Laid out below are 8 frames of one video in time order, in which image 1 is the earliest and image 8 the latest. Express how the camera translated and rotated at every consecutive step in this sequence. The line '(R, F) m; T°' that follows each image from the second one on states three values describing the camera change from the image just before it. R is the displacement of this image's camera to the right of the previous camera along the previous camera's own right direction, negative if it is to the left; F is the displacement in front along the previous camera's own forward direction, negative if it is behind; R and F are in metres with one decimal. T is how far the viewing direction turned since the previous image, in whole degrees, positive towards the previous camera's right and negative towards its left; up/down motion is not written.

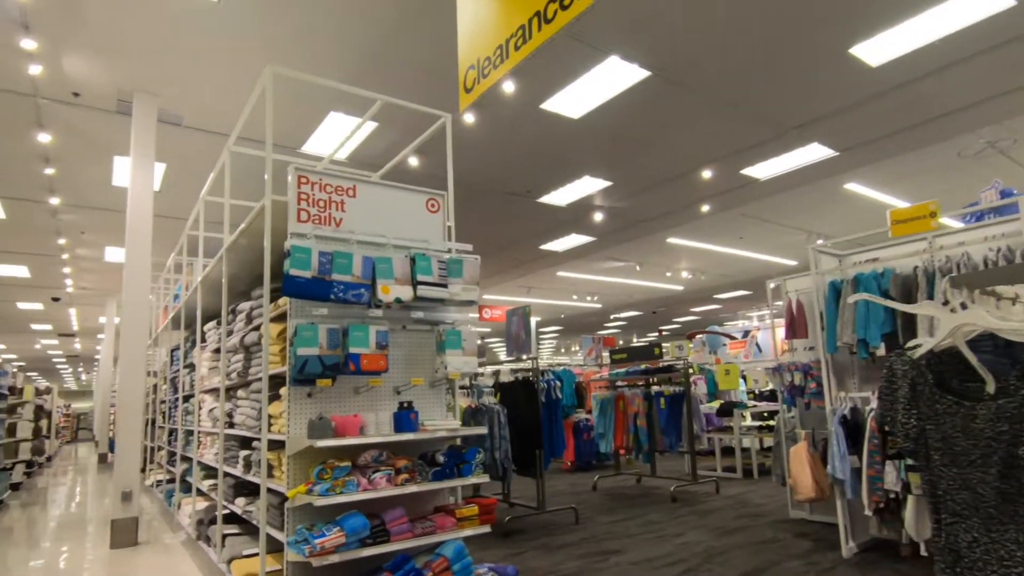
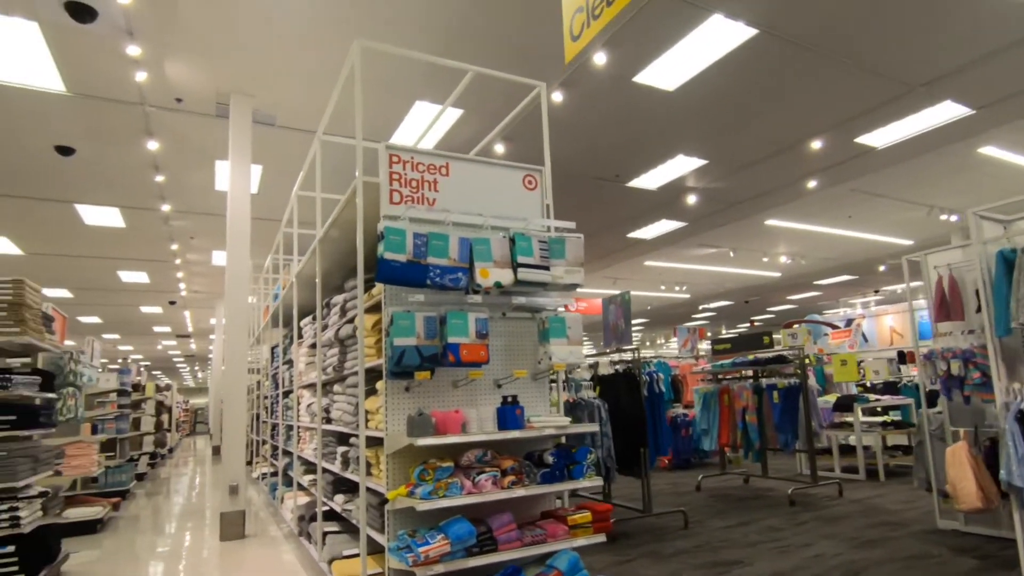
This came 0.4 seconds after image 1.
(-0.2, +0.3) m; -8°
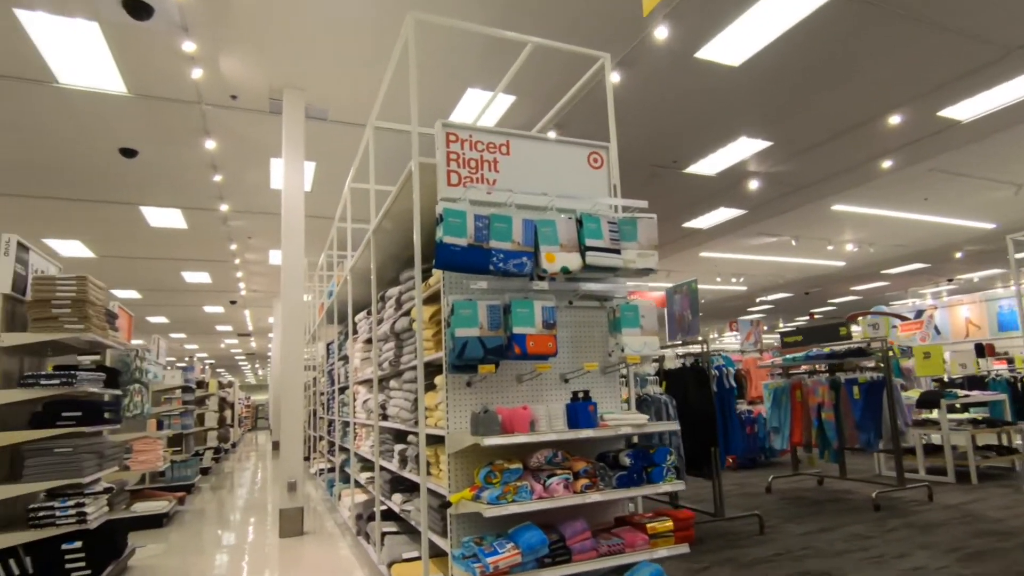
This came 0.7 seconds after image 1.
(-0.1, +0.2) m; -5°
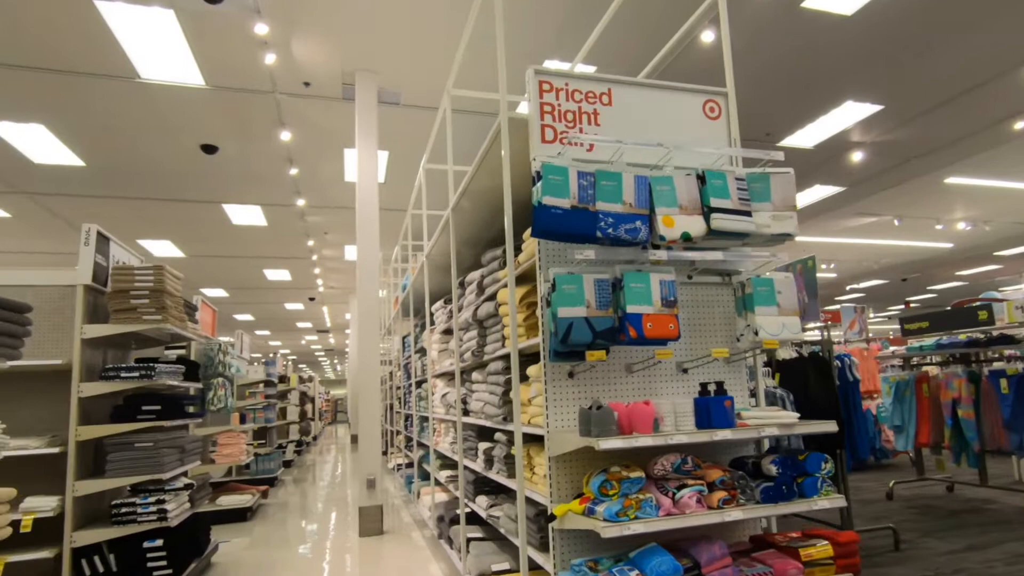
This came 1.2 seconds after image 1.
(-0.2, +0.4) m; -7°
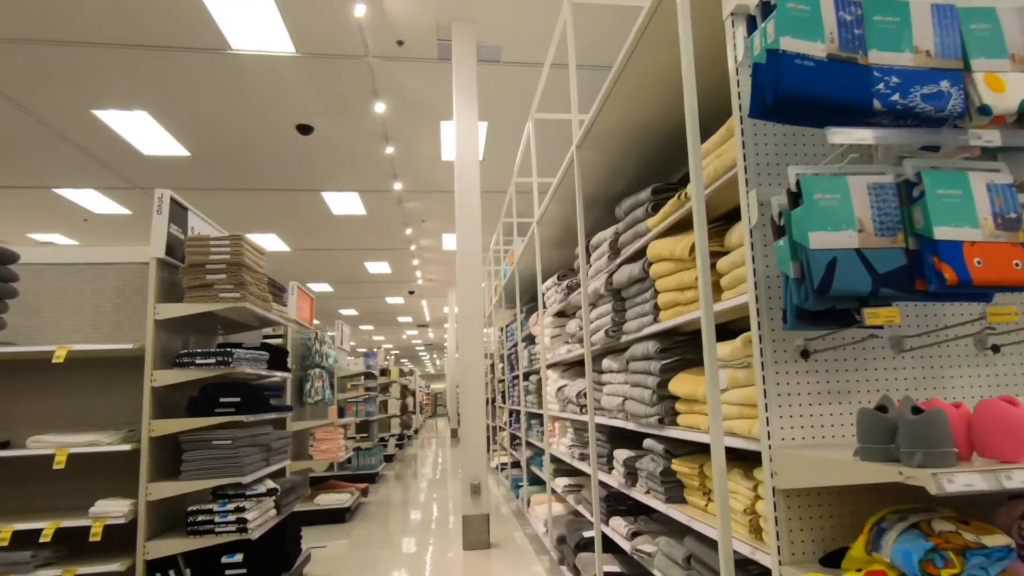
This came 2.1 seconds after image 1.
(-0.2, +0.8) m; -9°
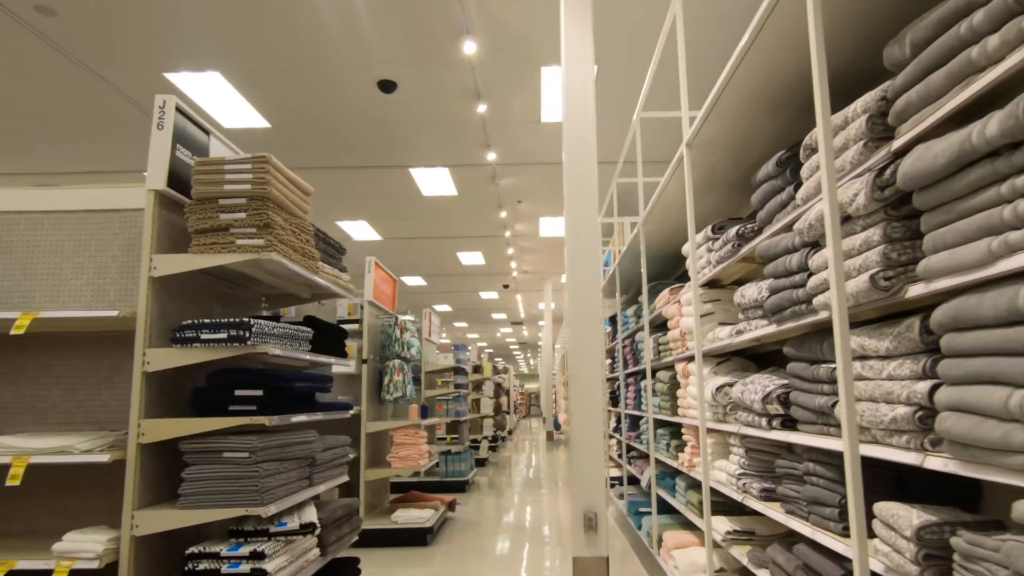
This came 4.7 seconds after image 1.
(-0.2, +1.2) m; -9°
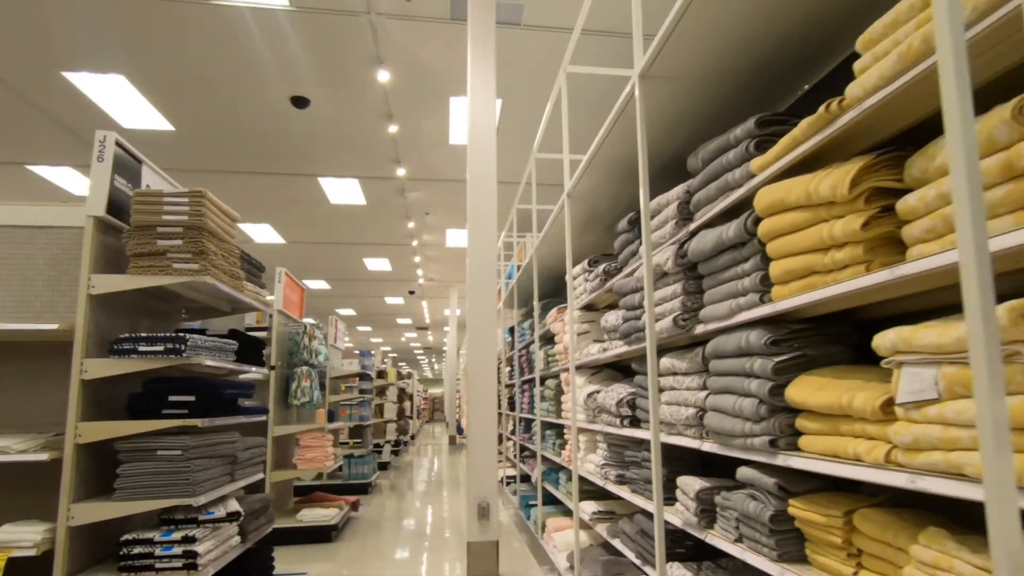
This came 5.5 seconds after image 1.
(0.0, -0.5) m; +9°
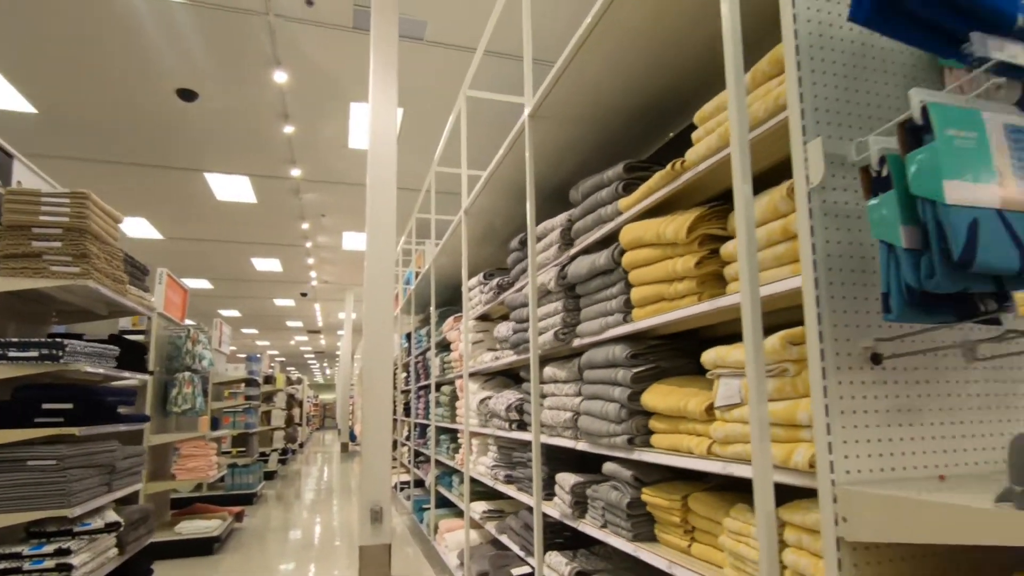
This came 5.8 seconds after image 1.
(0.0, -0.2) m; +10°
